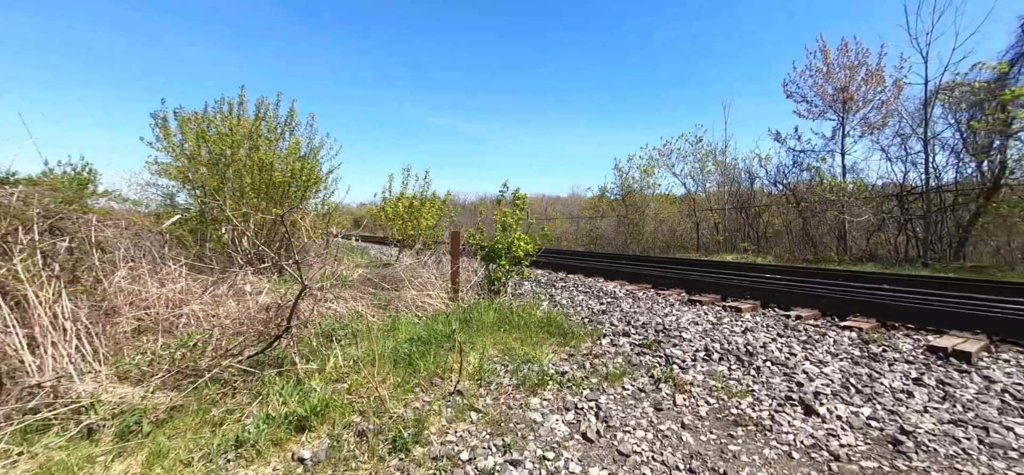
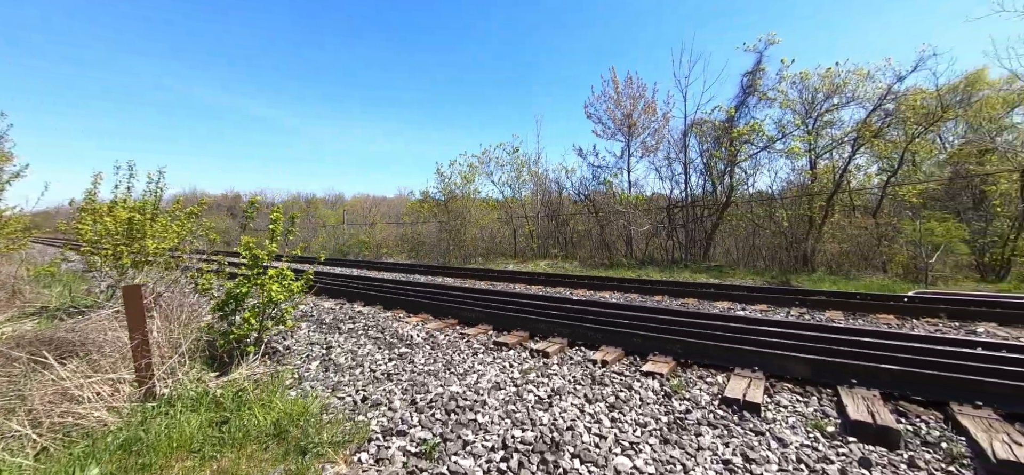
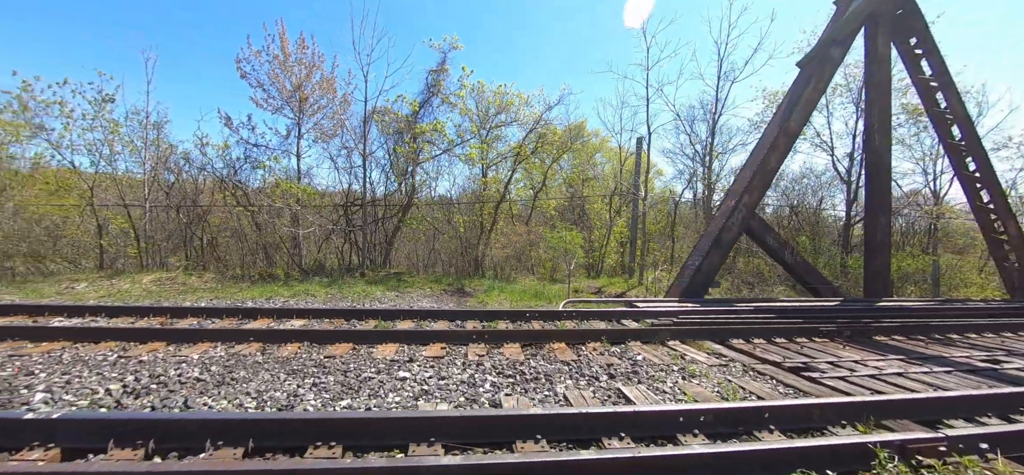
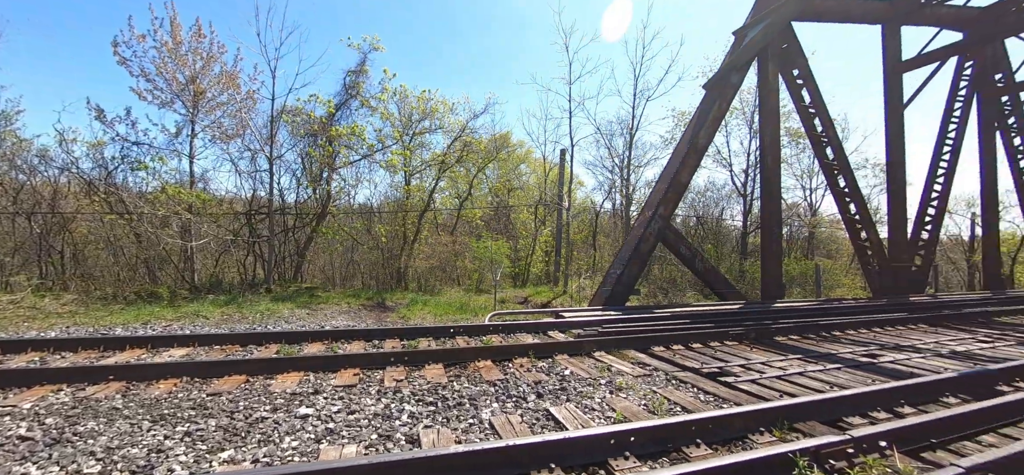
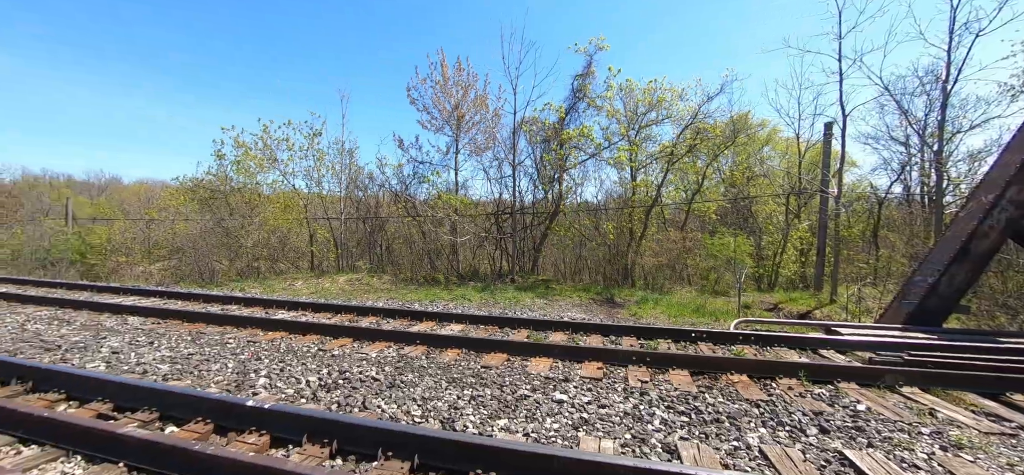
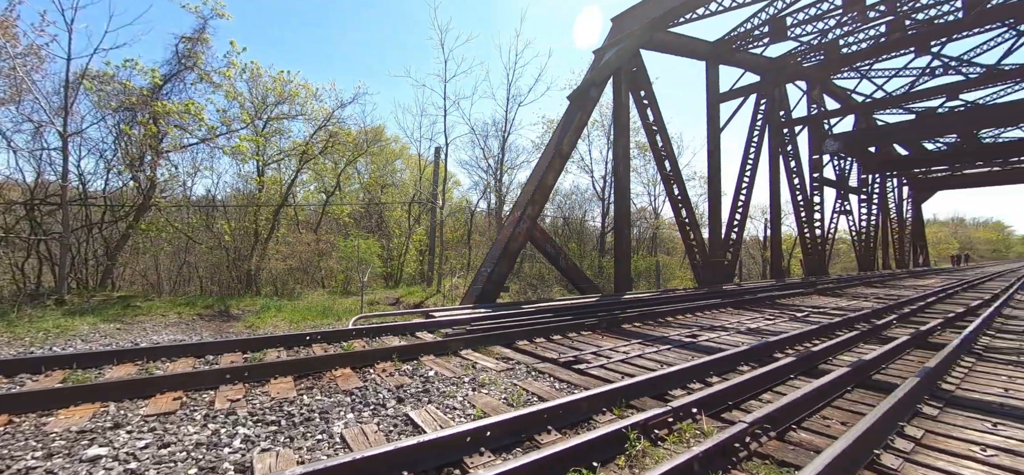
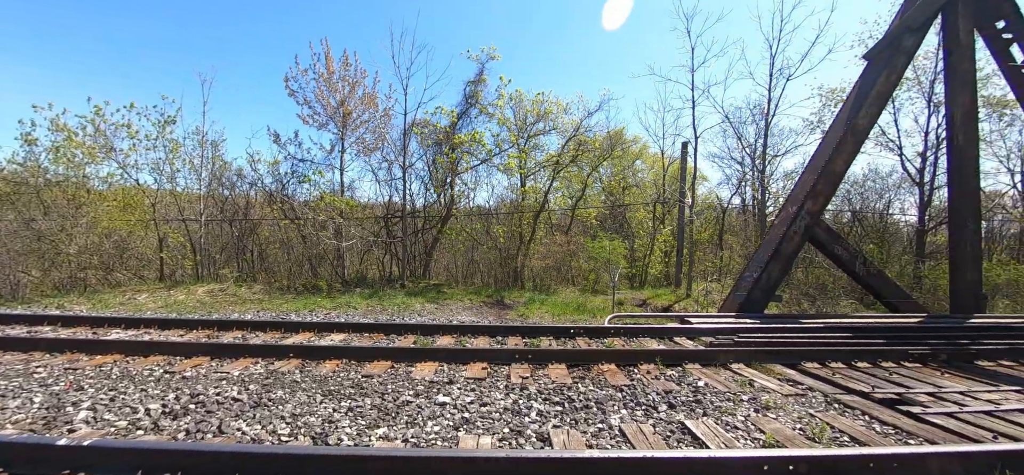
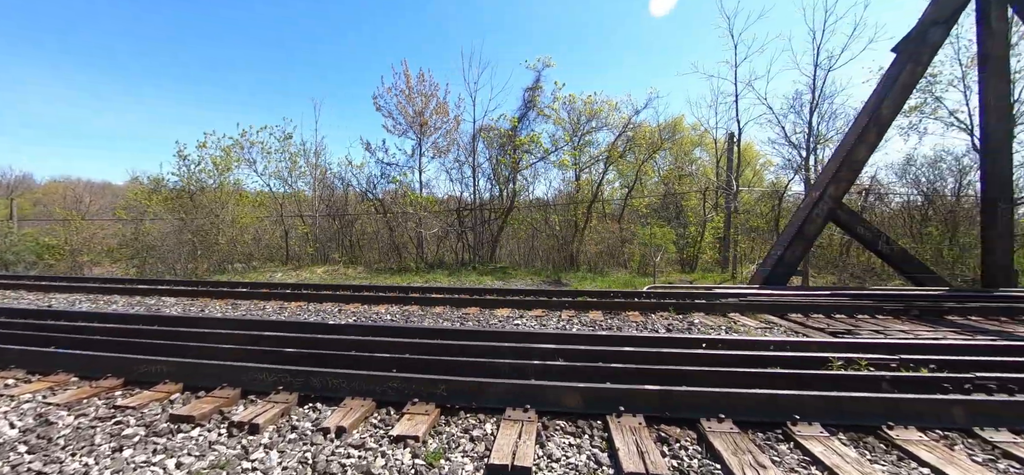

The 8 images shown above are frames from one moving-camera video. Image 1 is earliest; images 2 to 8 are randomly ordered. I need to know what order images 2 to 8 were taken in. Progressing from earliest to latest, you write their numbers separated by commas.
2, 8, 3, 5, 7, 4, 6
